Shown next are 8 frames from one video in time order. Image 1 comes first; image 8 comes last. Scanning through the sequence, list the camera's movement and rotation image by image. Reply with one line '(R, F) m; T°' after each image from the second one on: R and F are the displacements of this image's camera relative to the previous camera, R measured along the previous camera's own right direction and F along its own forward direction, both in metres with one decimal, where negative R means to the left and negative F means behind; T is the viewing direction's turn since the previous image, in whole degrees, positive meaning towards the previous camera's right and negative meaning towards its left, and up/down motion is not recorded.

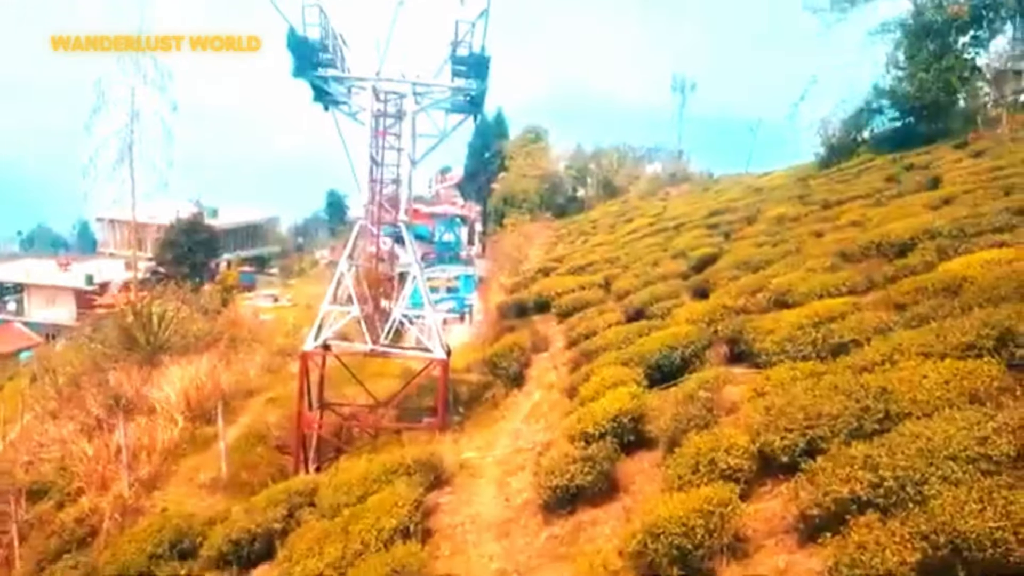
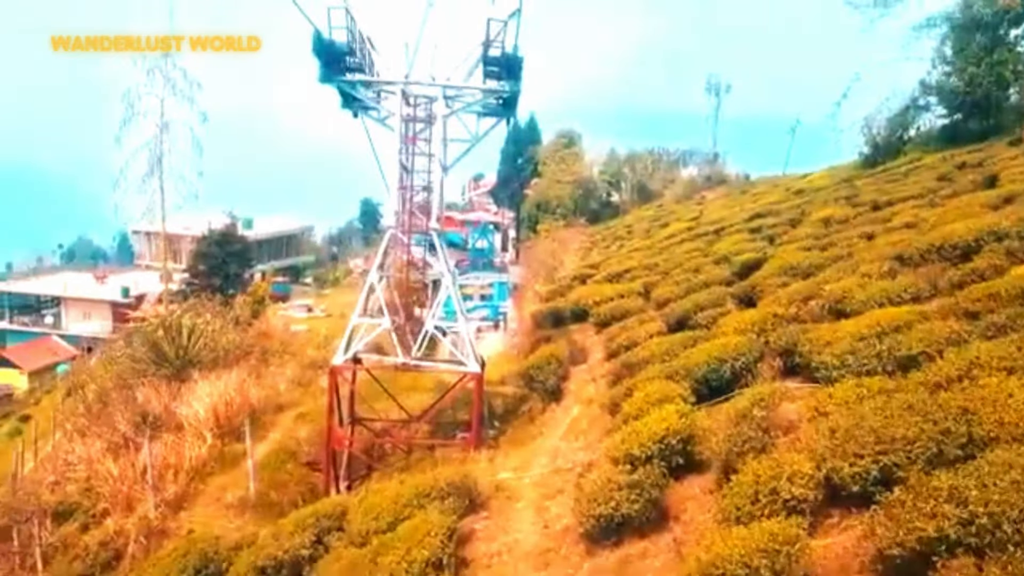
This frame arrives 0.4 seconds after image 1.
(0.0, +0.7) m; -2°
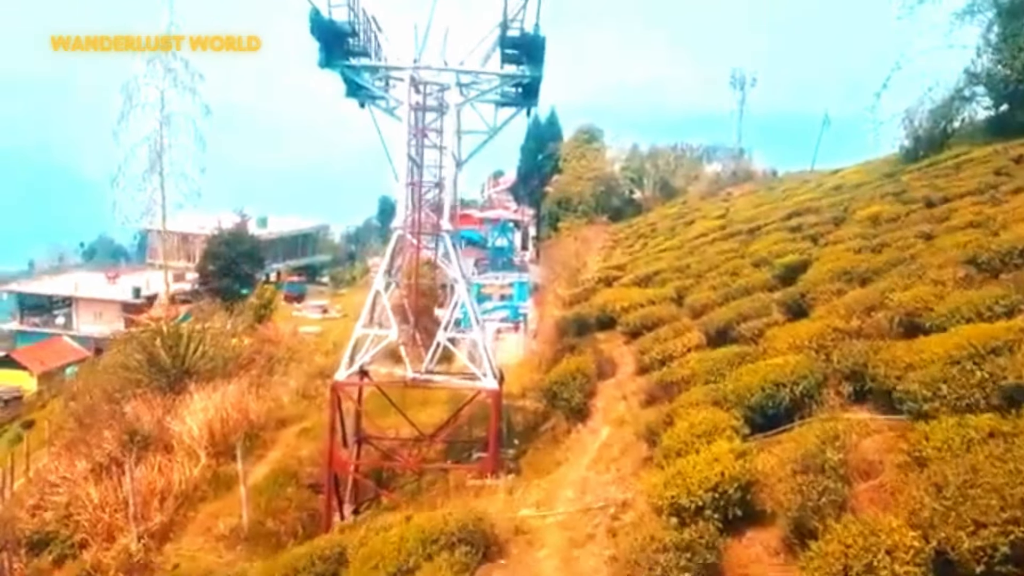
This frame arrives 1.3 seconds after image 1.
(0.0, +1.5) m; -1°
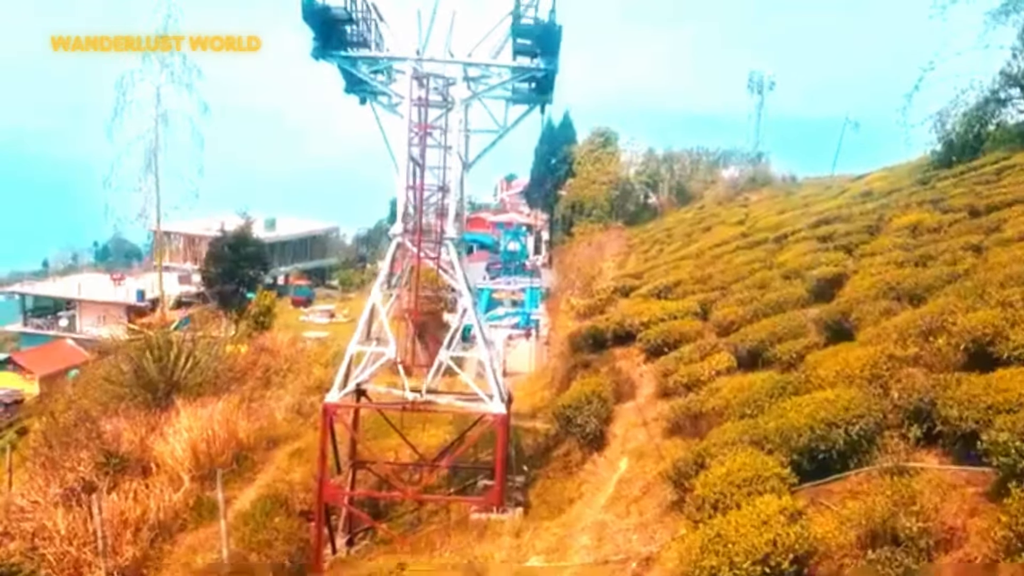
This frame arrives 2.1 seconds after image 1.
(0.0, +1.3) m; -1°
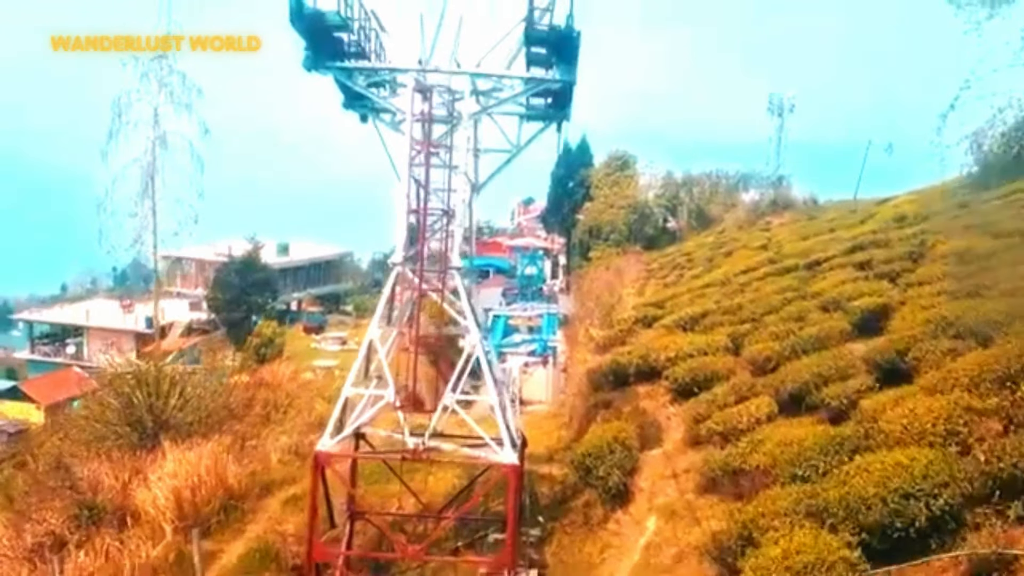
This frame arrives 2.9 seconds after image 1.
(+0.1, +1.3) m; -1°
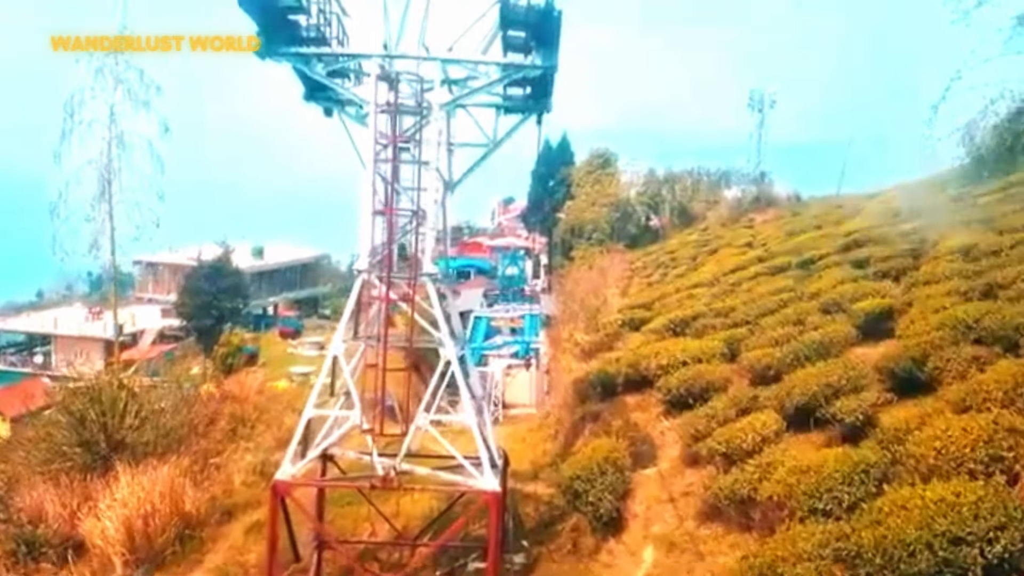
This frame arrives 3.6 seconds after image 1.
(0.0, +1.1) m; +1°
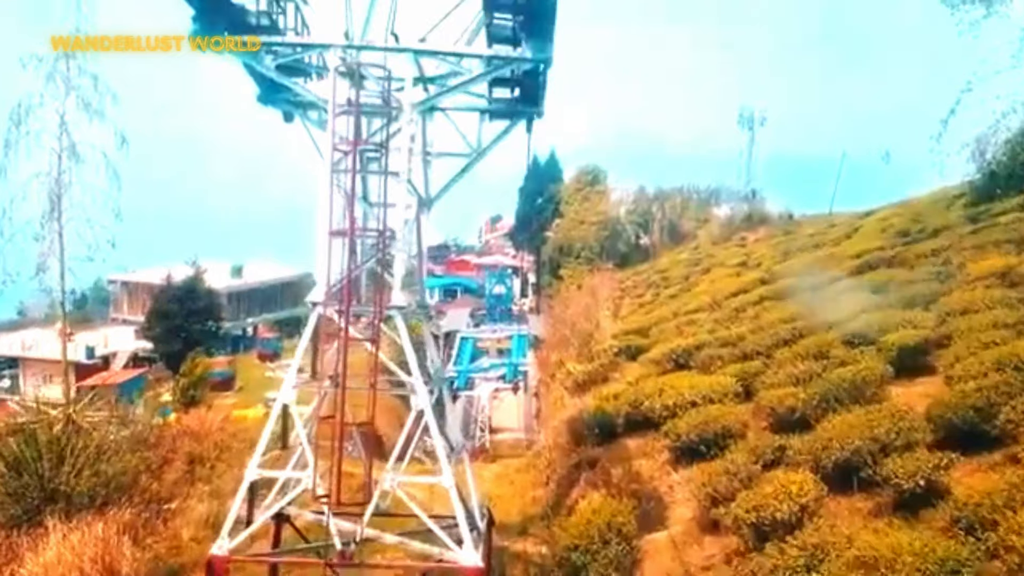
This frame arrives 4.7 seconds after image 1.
(0.0, +1.7) m; +1°
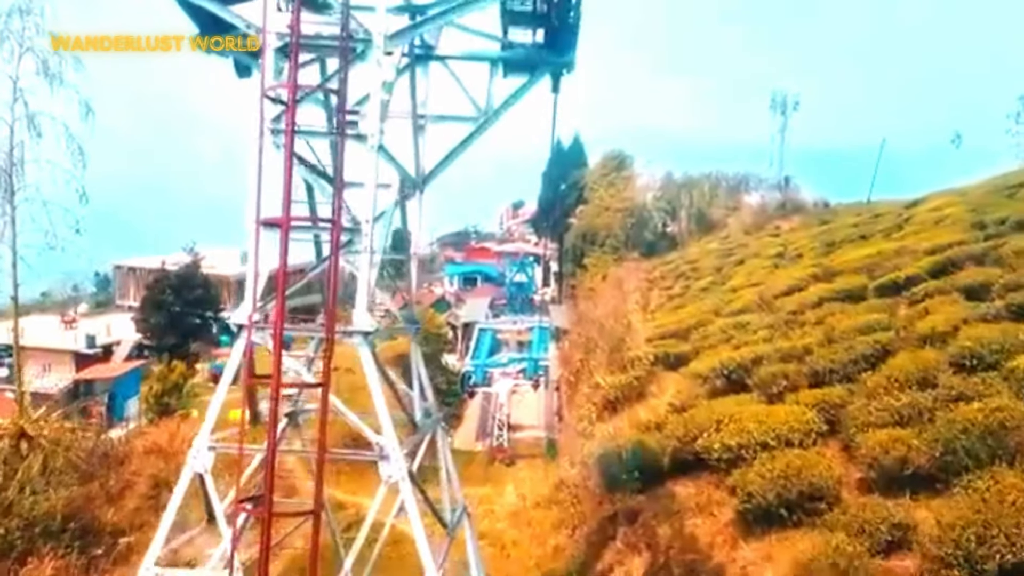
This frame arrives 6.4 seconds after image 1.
(0.0, +2.7) m; -1°
